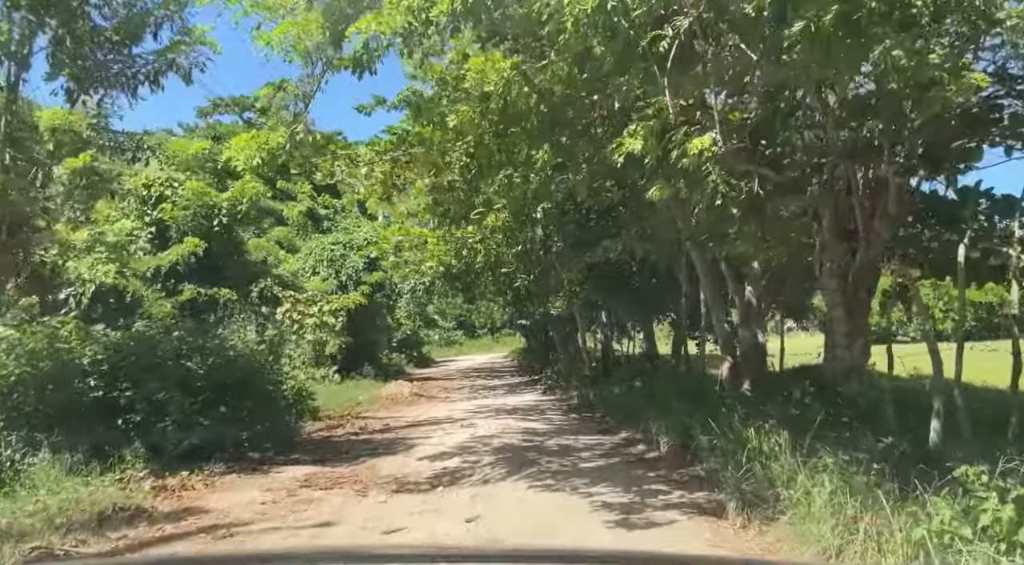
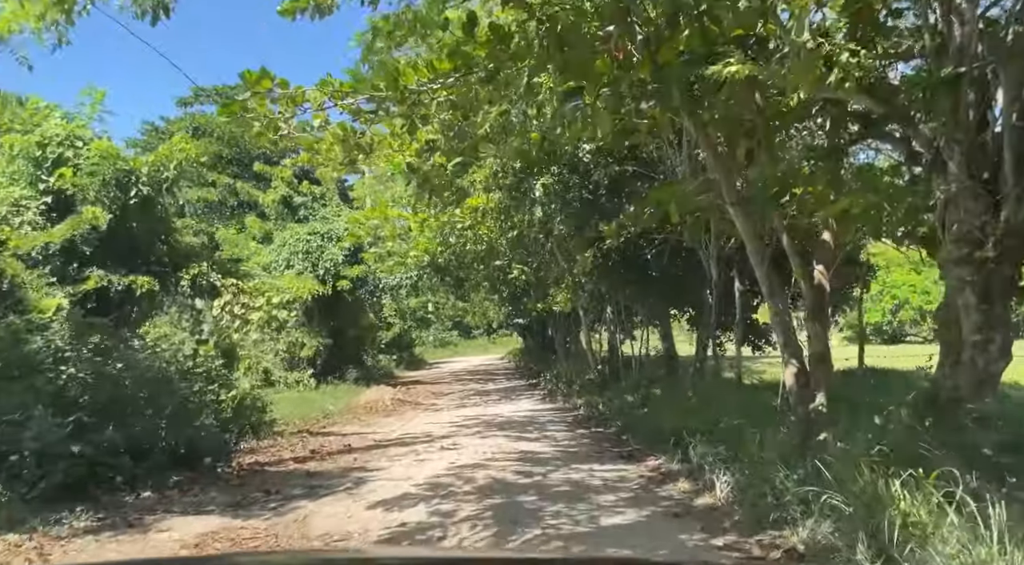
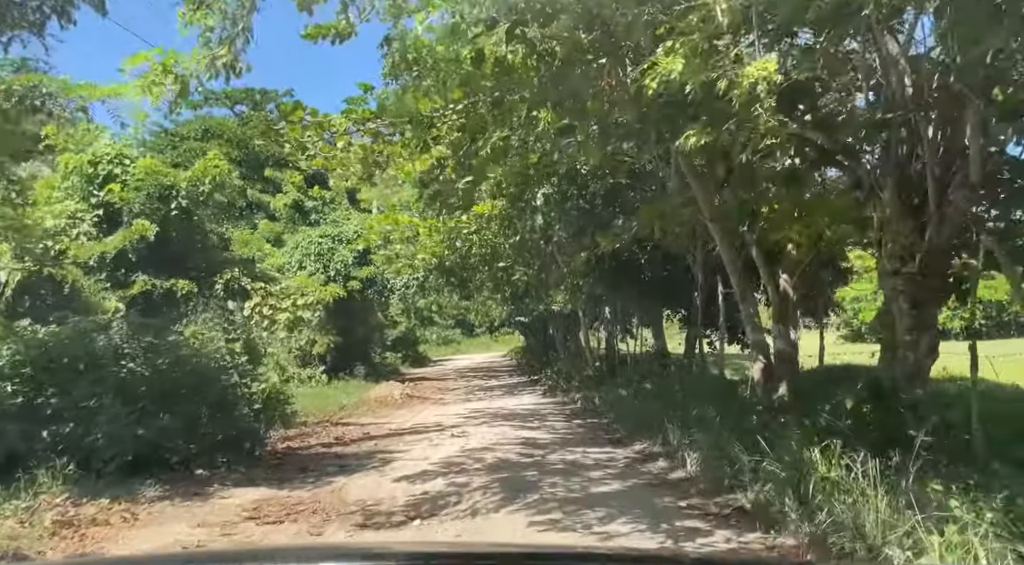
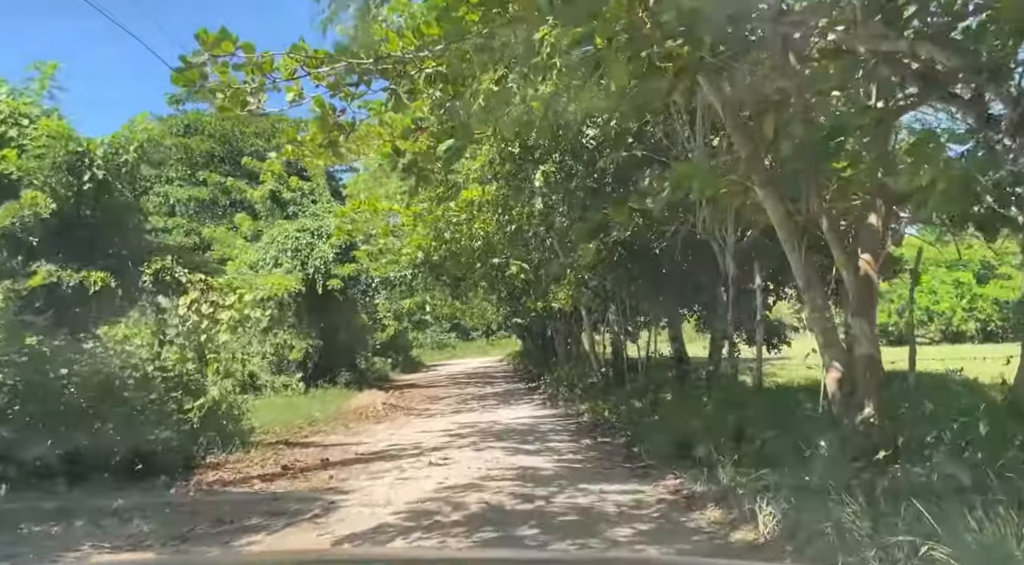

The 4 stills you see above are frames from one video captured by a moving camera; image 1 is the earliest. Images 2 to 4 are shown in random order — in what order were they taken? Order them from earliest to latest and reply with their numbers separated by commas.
3, 2, 4
